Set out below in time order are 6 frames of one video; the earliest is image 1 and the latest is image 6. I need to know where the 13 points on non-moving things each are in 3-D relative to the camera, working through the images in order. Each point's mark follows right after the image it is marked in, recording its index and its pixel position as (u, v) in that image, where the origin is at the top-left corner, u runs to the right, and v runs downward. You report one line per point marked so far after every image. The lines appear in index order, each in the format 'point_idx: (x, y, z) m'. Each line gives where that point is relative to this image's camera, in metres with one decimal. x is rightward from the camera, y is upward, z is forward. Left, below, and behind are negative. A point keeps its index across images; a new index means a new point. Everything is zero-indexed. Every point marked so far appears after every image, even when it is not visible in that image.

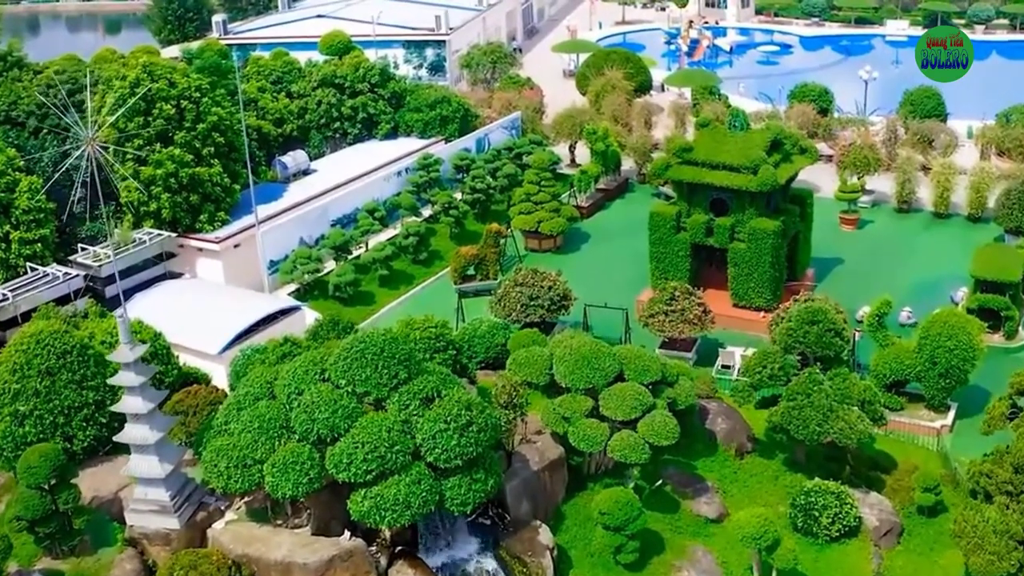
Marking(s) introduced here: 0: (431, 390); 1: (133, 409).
0: (-1.0, -1.3, +14.2) m
1: (-5.2, -1.7, +15.0) m
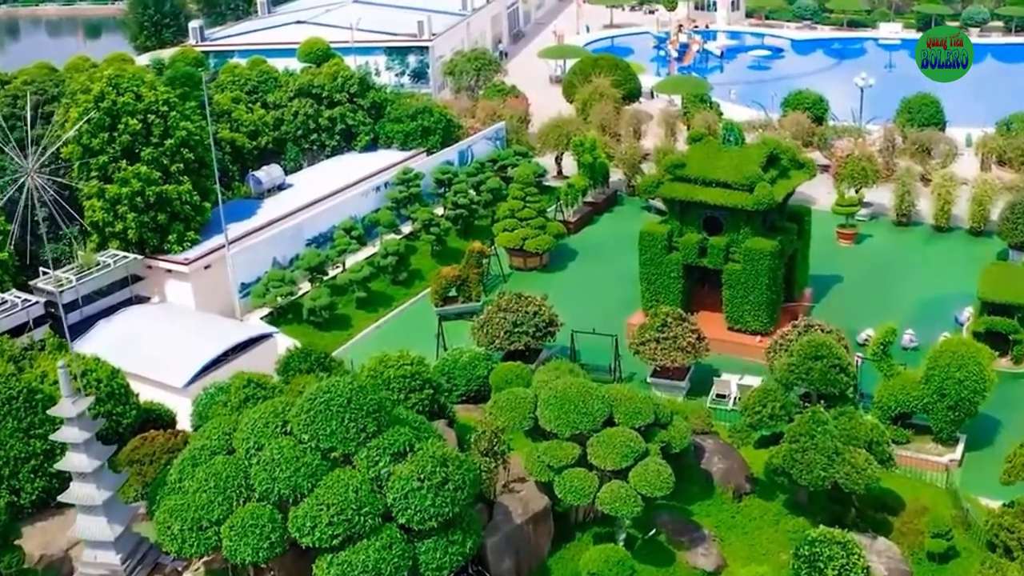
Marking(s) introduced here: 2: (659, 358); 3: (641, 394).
0: (-1.3, -1.8, +13.0) m
1: (-5.5, -2.3, +13.8) m
2: (+2.6, -1.3, +19.9) m
3: (+1.8, -1.5, +15.4) m
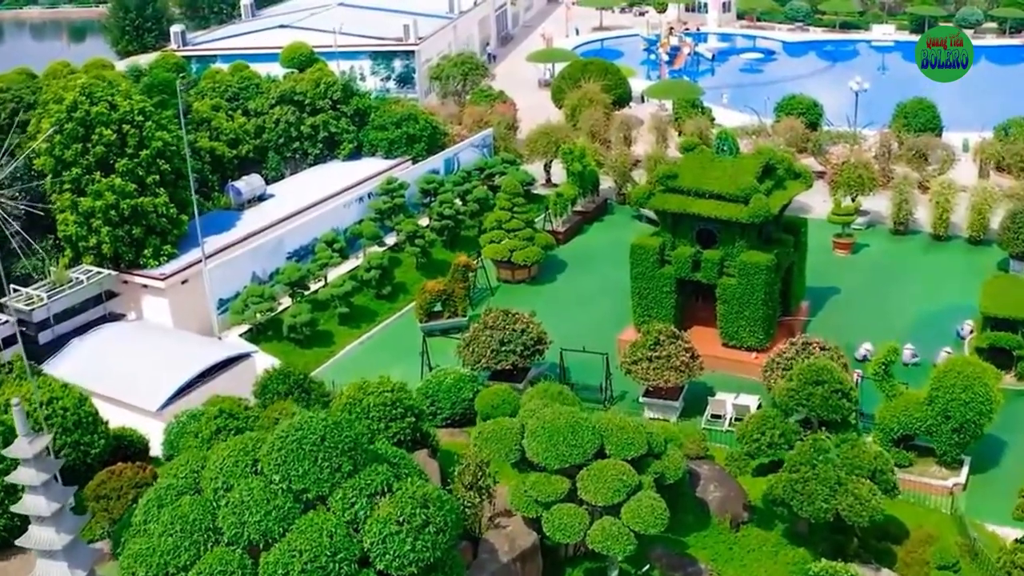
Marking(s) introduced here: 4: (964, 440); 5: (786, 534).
0: (-1.5, -2.2, +12.2) m
1: (-5.6, -2.6, +13.0) m
2: (+2.4, -1.6, +19.1) m
3: (+1.6, -1.8, +14.6) m
4: (+7.2, -2.4, +17.5) m
5: (+4.0, -3.6, +15.9) m
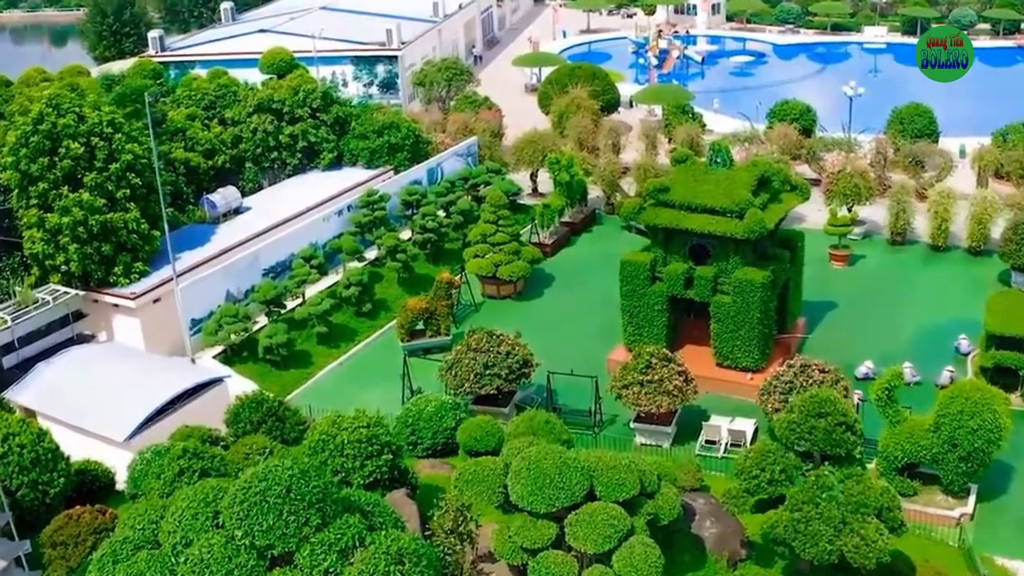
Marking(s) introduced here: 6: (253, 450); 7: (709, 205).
0: (-1.6, -2.5, +11.2) m
1: (-5.8, -3.0, +12.0) m
2: (+2.2, -1.9, +18.2) m
3: (+1.4, -2.1, +13.7) m
4: (+6.9, -2.7, +16.6) m
5: (+3.7, -3.9, +15.0) m
6: (-3.8, -2.4, +16.3) m
7: (+3.6, +1.5, +19.9) m
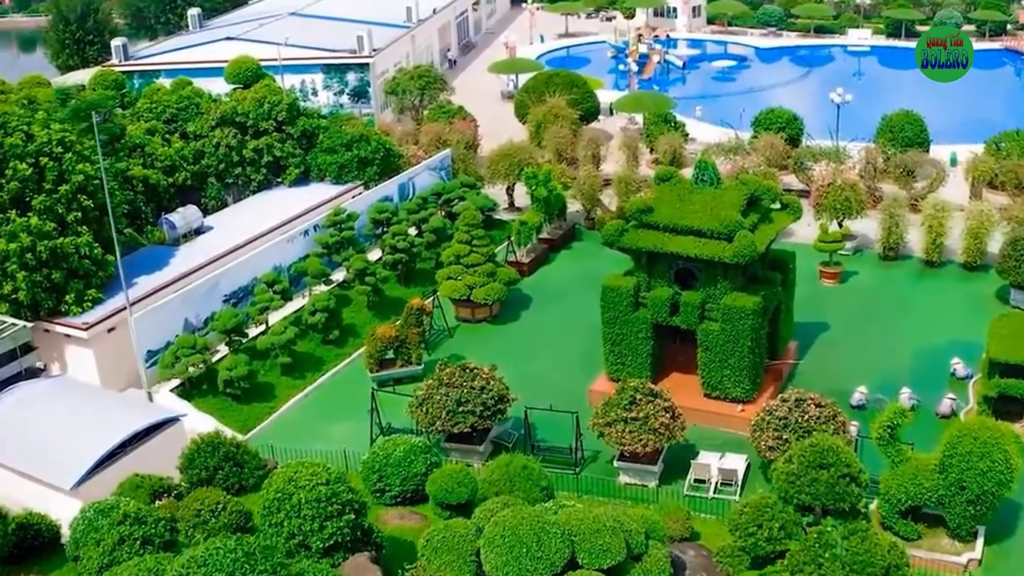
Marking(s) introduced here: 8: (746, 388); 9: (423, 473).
0: (-1.9, -3.0, +10.0) m
1: (-6.1, -3.6, +10.6) m
2: (+1.8, -2.4, +17.0) m
3: (+1.1, -2.6, +12.5) m
4: (+6.6, -3.1, +15.5) m
5: (+3.4, -4.3, +13.8) m
6: (-4.2, -3.0, +15.0) m
7: (+3.1, +1.0, +18.7) m
8: (+4.1, -1.7, +19.0) m
9: (-1.3, -2.7, +16.2) m
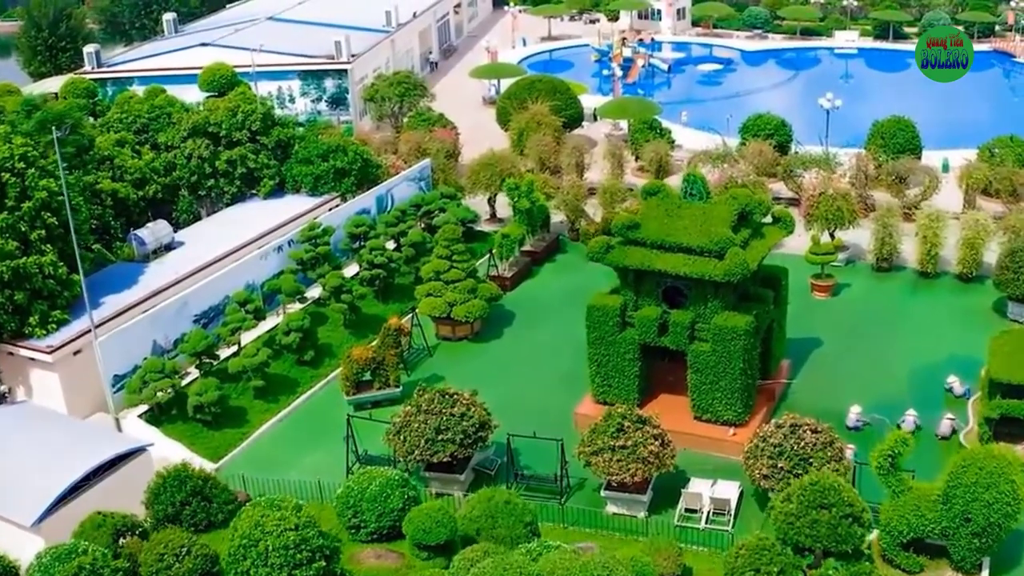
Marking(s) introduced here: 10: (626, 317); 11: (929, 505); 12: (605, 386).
0: (-2.1, -3.4, +9.1) m
1: (-6.2, -4.0, +9.7) m
2: (+1.5, -2.7, +16.2) m
3: (+0.9, -2.9, +11.7) m
4: (+6.4, -3.4, +14.7) m
5: (+3.2, -4.7, +13.0) m
6: (-4.4, -3.4, +14.1) m
7: (+2.8, +0.7, +17.9) m
8: (+3.8, -2.0, +18.3) m
9: (-1.6, -3.1, +15.3) m
10: (+1.9, -0.5, +18.7) m
11: (+5.7, -3.0, +14.9) m
12: (+1.6, -1.7, +19.0) m
